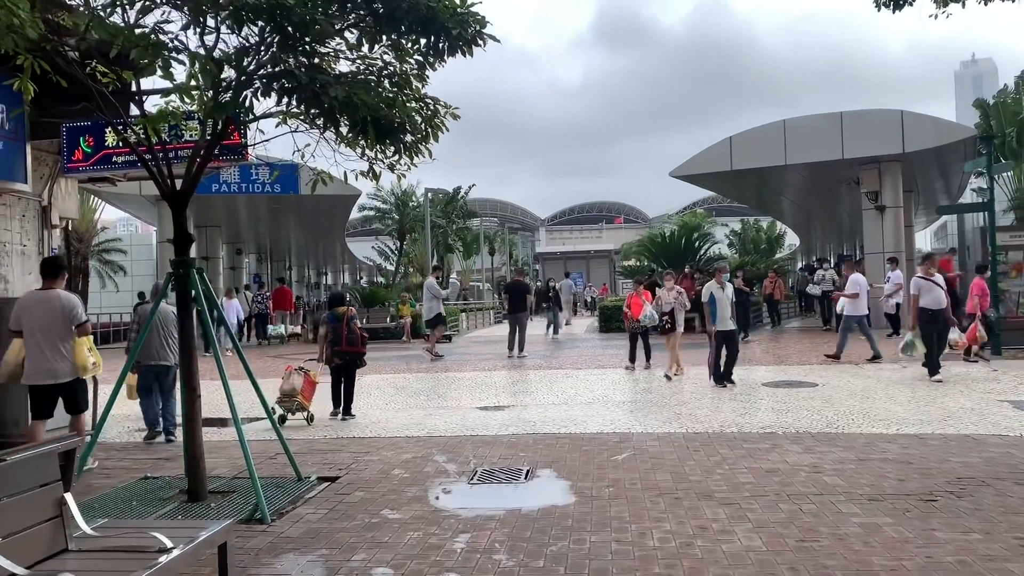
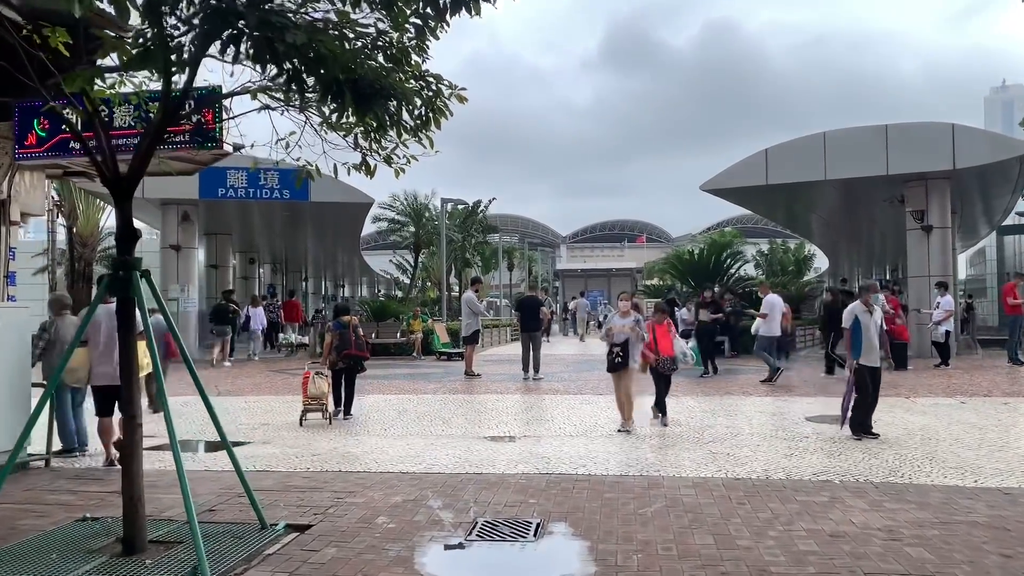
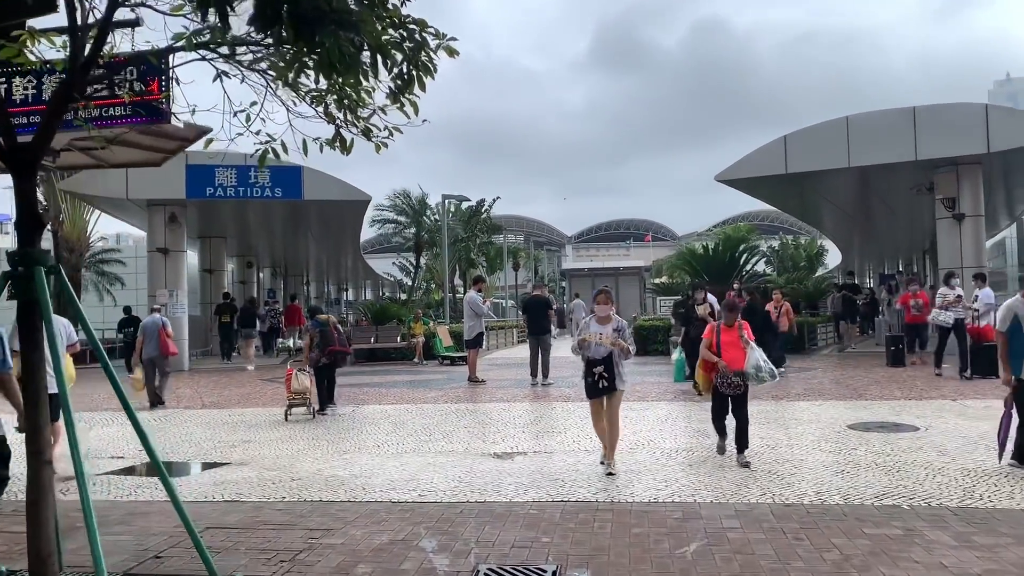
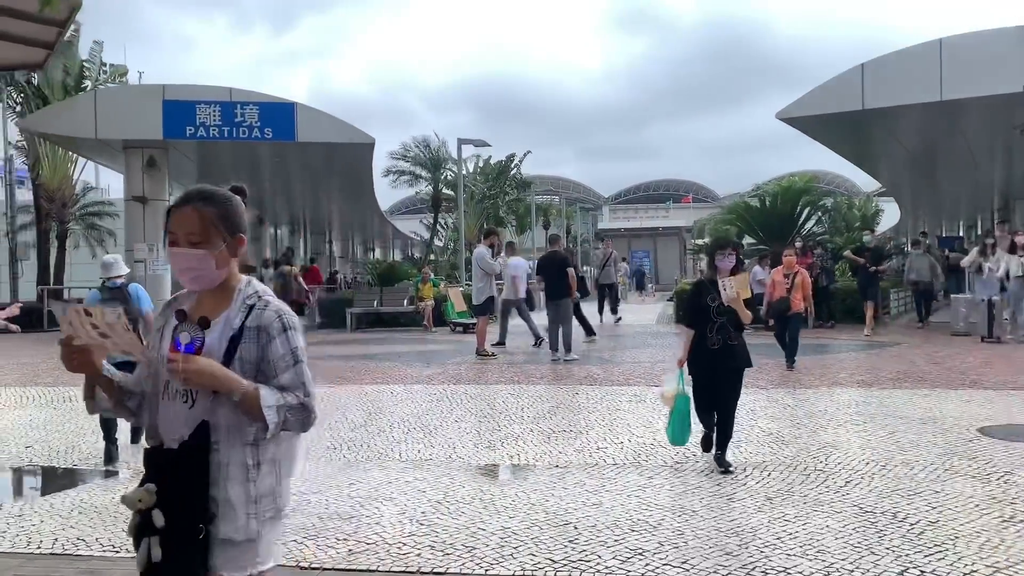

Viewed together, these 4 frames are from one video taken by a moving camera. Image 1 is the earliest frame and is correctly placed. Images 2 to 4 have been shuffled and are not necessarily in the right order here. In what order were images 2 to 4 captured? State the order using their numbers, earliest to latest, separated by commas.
2, 3, 4
